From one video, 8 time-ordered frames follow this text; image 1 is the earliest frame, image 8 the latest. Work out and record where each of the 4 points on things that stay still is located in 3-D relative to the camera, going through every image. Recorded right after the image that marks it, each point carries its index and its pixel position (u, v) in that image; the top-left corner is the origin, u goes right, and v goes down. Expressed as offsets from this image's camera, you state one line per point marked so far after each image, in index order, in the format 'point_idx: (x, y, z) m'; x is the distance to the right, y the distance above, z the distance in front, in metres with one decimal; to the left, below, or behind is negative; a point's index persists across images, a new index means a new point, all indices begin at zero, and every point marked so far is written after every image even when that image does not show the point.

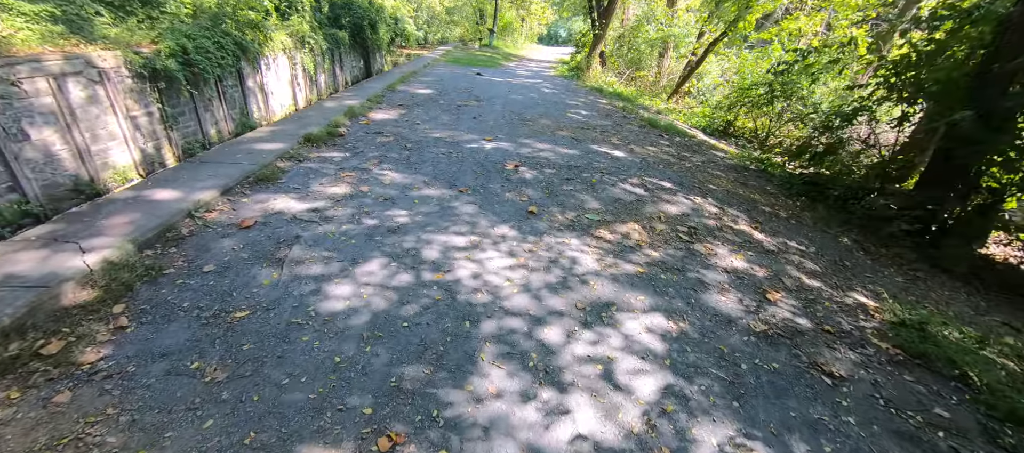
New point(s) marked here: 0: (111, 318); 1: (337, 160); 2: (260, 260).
0: (-1.5, -0.3, +1.4) m
1: (-1.4, +0.5, +2.8) m
2: (-1.1, -0.2, +1.7) m
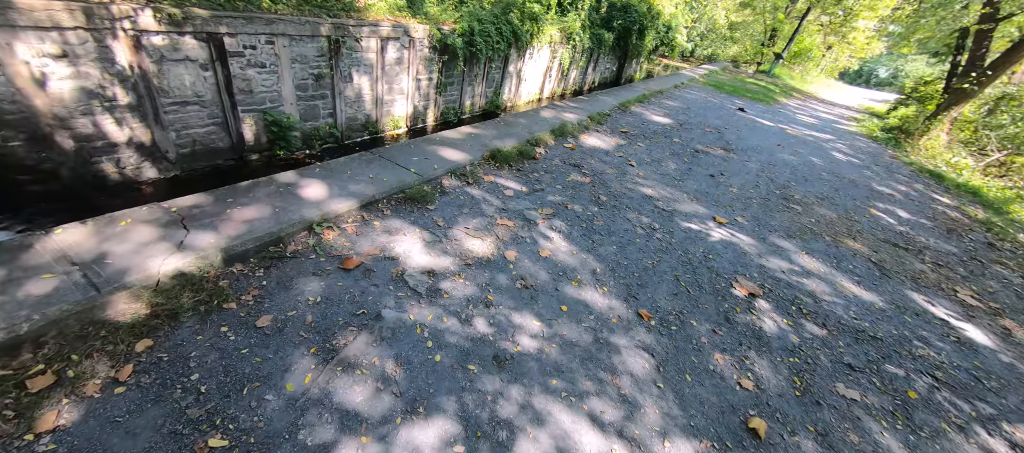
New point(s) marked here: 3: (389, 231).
0: (-1.1, -0.4, +1.1) m
1: (0.0, +0.2, +2.3) m
2: (-0.6, -0.4, +1.2) m
3: (-0.6, 0.0, +1.7) m
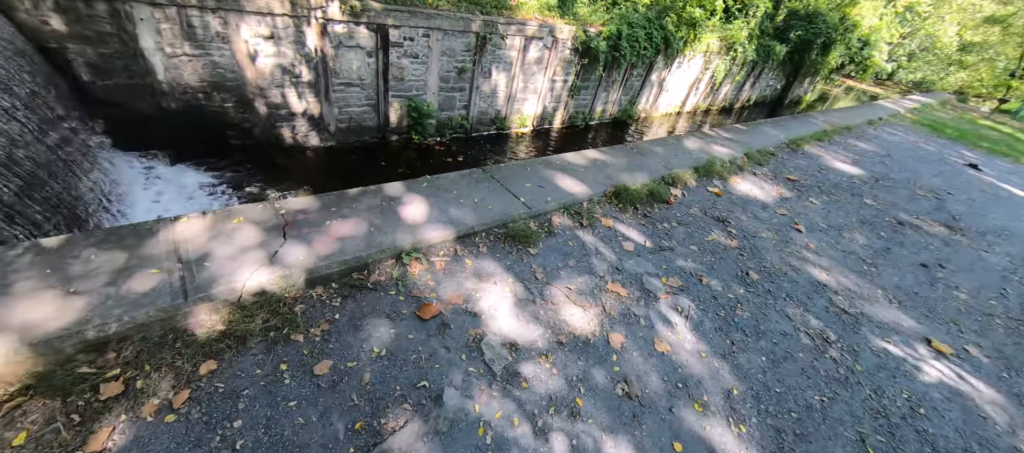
0: (-0.9, -0.4, +1.0) m
1: (+0.6, -0.1, +1.8) m
2: (-0.4, -0.5, +1.0) m
3: (-0.1, -0.2, +1.5) m
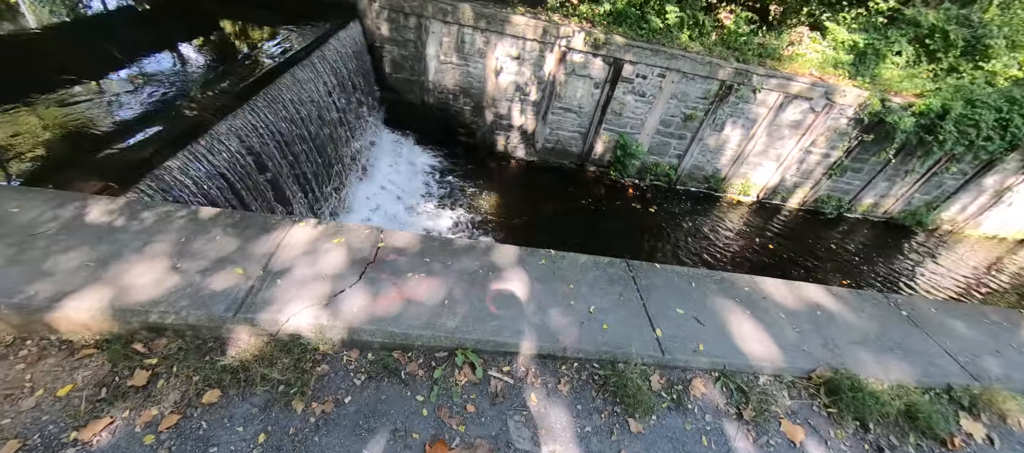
0: (-0.9, -0.5, +1.0) m
1: (+0.8, -0.8, +1.0) m
2: (-0.5, -0.7, +0.8) m
3: (+0.1, -0.6, +1.0) m
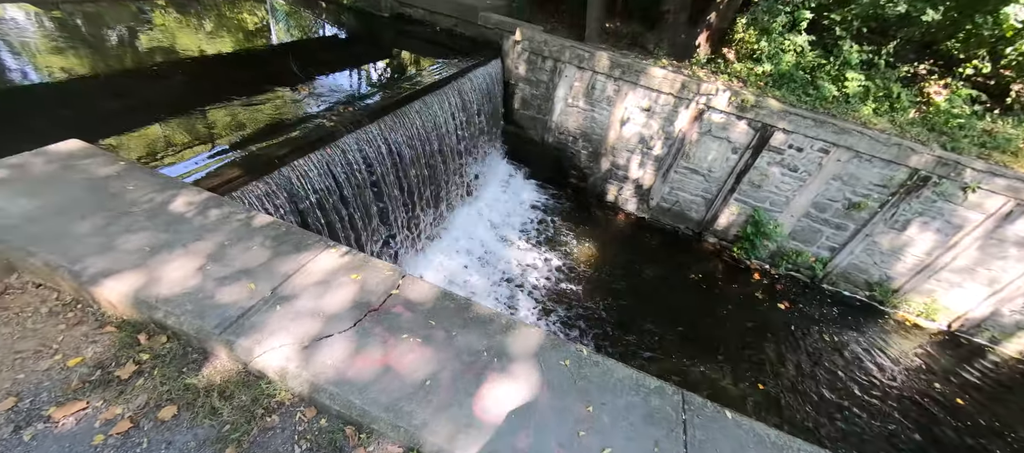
0: (-1.0, -0.5, +1.0) m
1: (+0.5, -1.1, +0.5) m
2: (-0.7, -0.8, +0.6) m
3: (-0.1, -0.8, +0.8) m
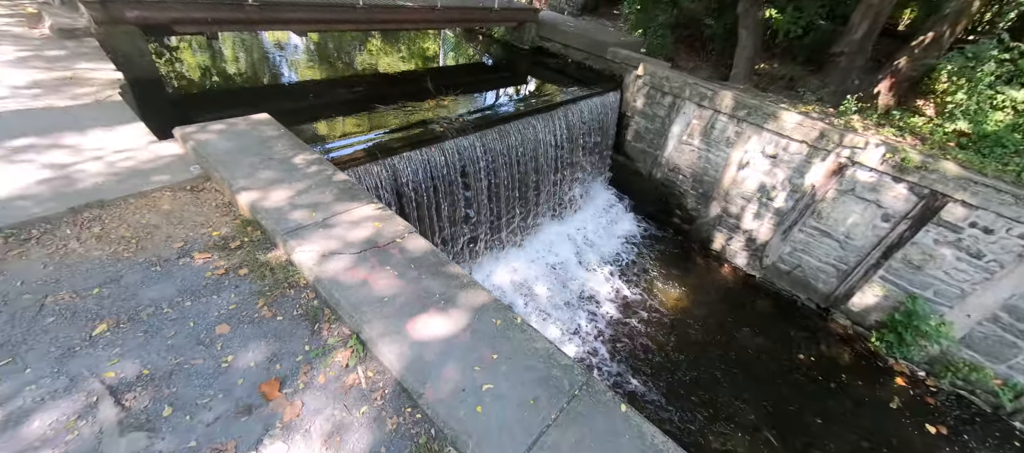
0: (-1.2, -0.2, +1.6) m
1: (-0.1, -1.1, +0.6) m
2: (-1.1, -0.5, +1.2) m
3: (-0.5, -0.6, +1.1) m
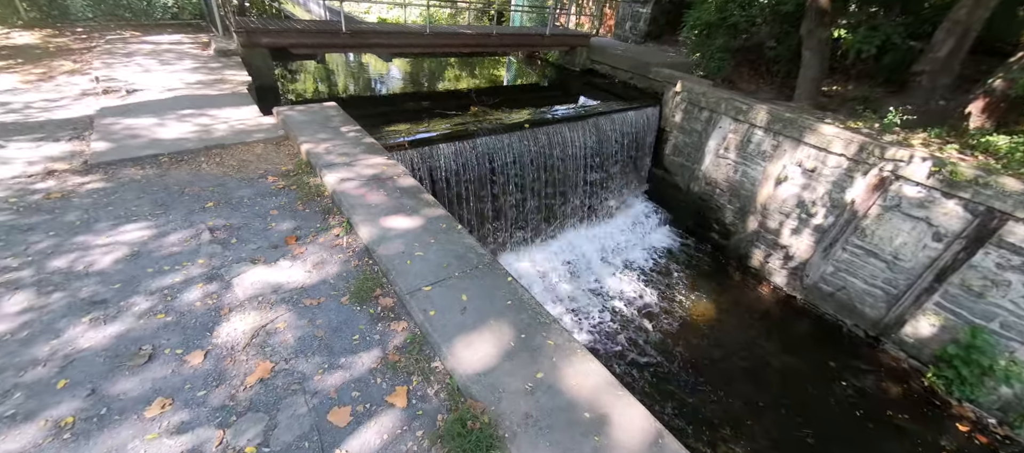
0: (-1.5, +0.3, +2.4) m
1: (-0.6, -0.6, +1.2) m
2: (-1.5, 0.0, +2.0) m
3: (-0.9, -0.2, +1.8) m
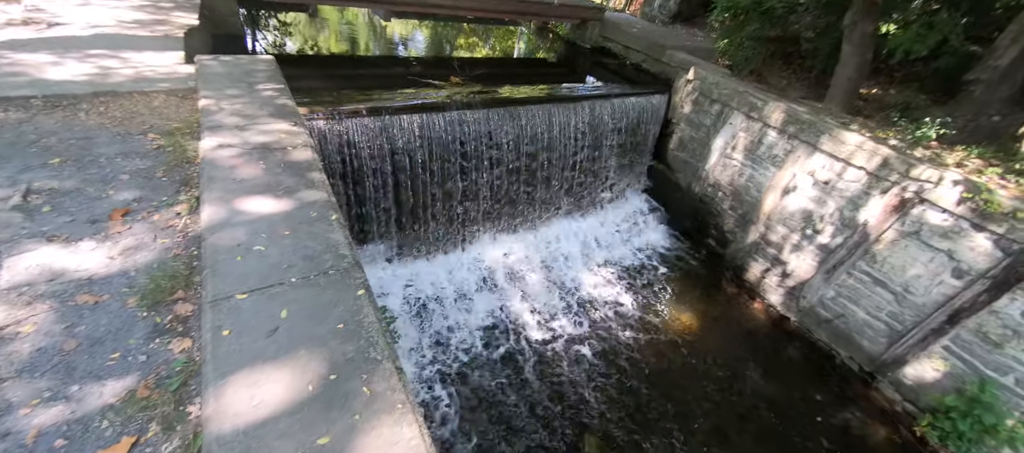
0: (-1.9, +0.5, +2.1) m
1: (-1.2, -0.6, +0.9) m
2: (-2.0, +0.2, +1.7) m
3: (-1.5, -0.1, +1.4) m
